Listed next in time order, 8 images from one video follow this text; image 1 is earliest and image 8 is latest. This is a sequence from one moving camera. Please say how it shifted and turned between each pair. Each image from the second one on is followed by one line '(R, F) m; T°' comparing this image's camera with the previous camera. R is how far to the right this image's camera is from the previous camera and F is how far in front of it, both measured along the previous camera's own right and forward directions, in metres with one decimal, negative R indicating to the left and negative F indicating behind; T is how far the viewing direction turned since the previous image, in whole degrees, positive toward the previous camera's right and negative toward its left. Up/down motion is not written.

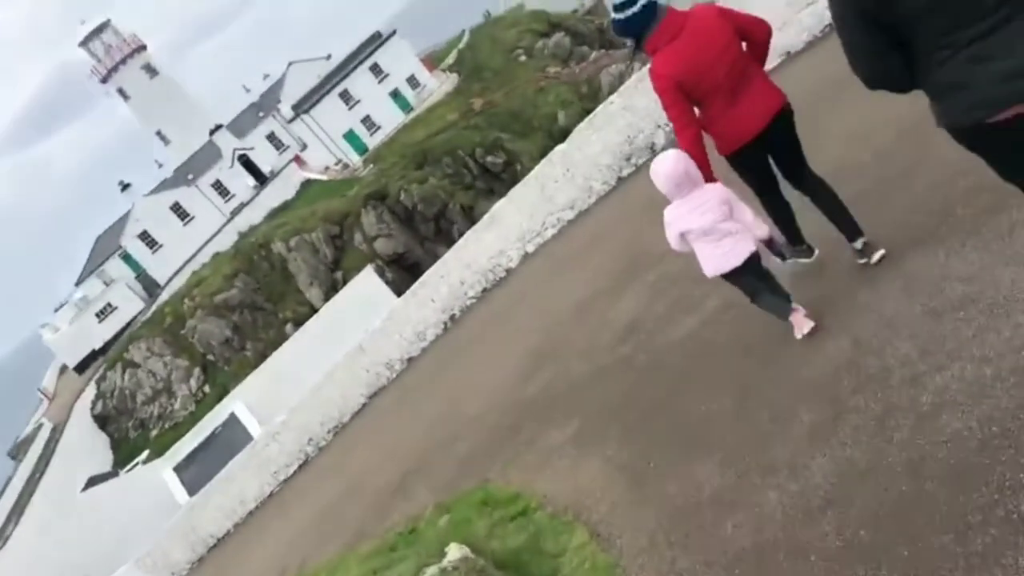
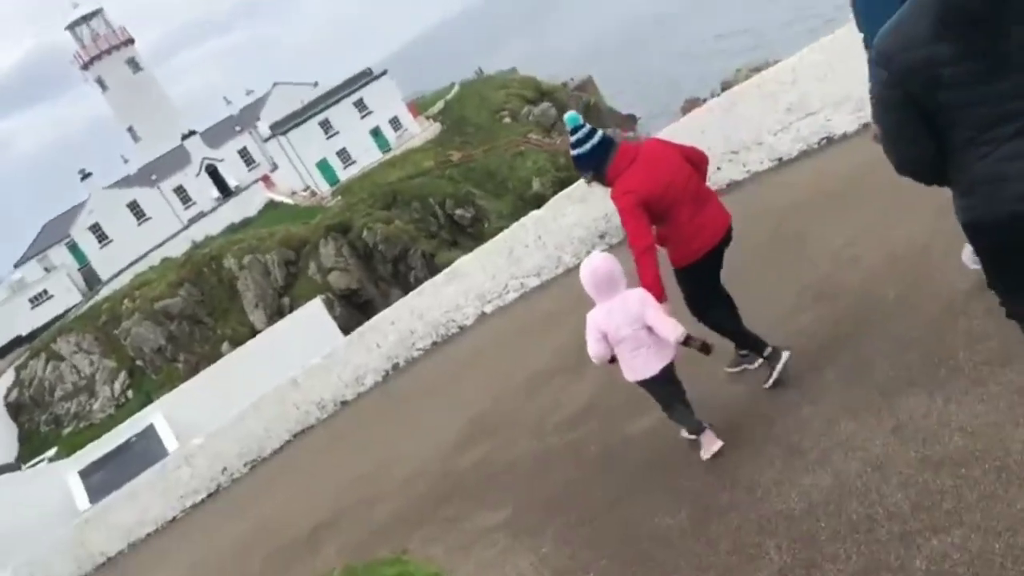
(-0.1, +0.4) m; +3°
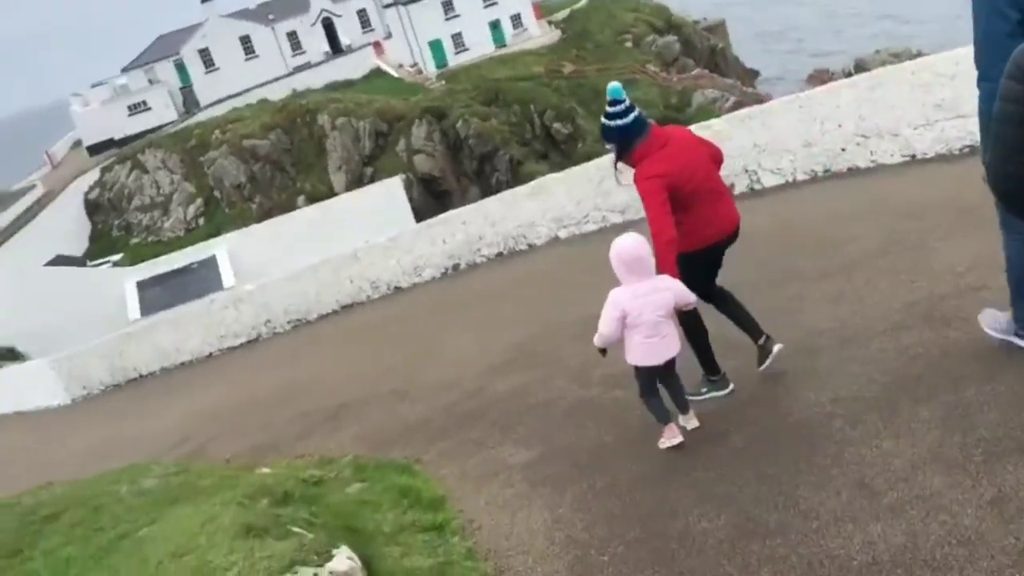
(-0.1, +0.4) m; -3°
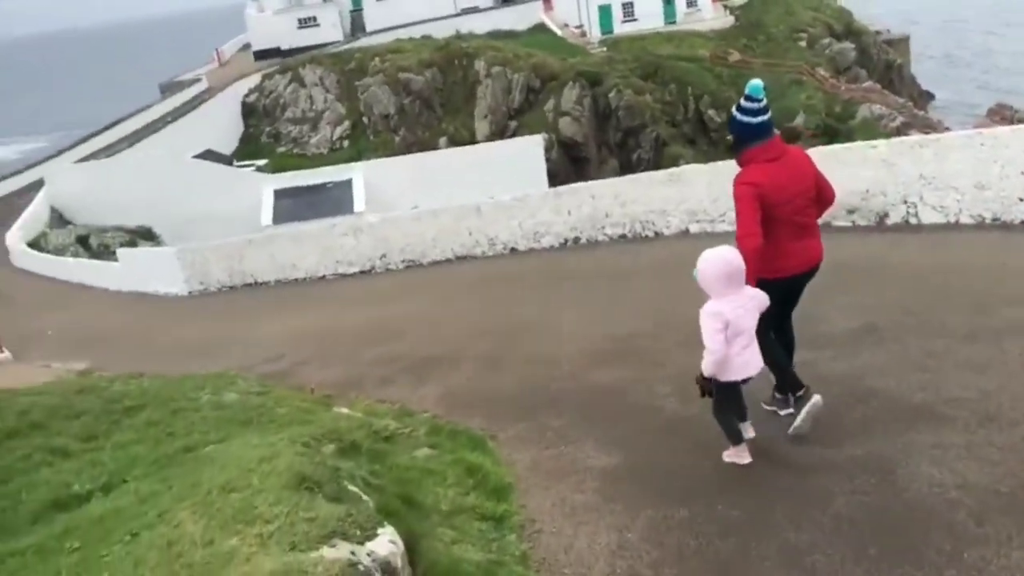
(0.0, +0.3) m; -7°
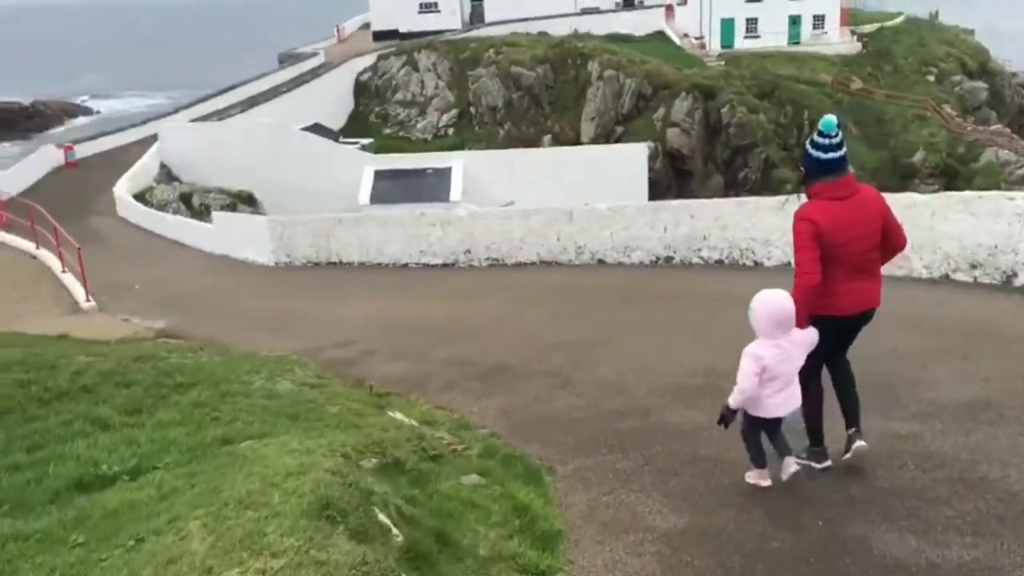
(0.0, +0.4) m; -5°
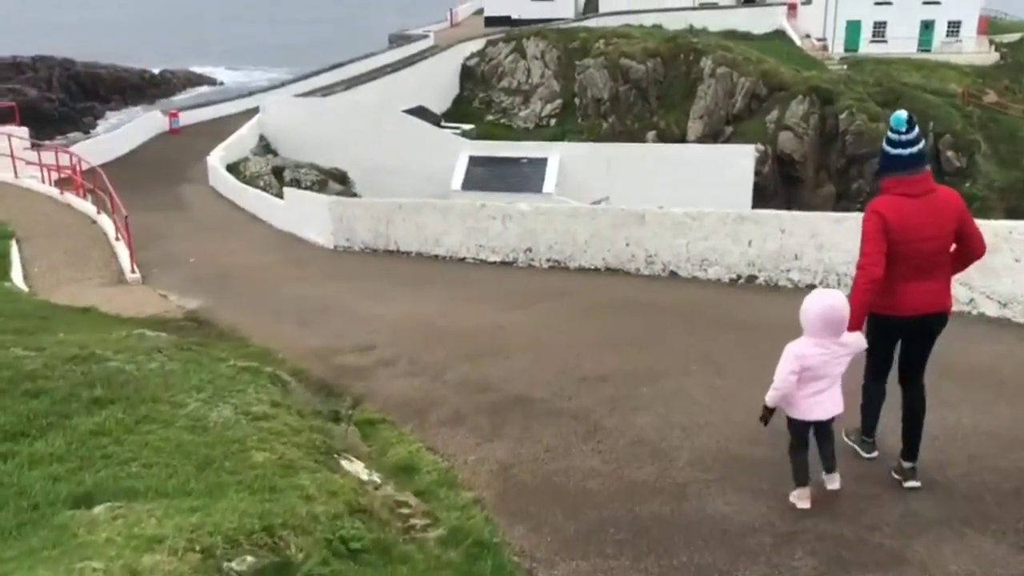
(+0.4, +1.4) m; -6°
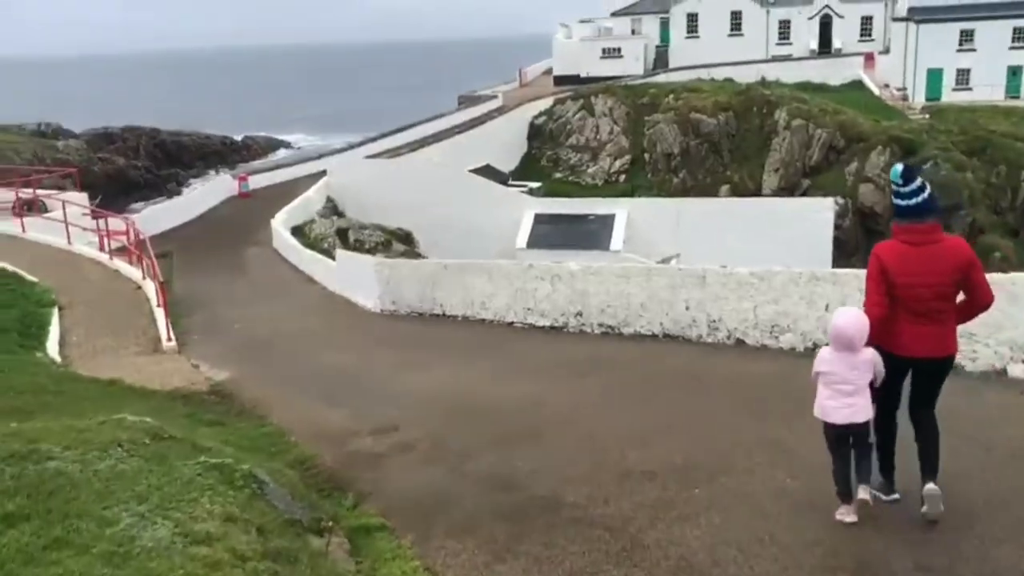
(+0.3, +1.0) m; -5°
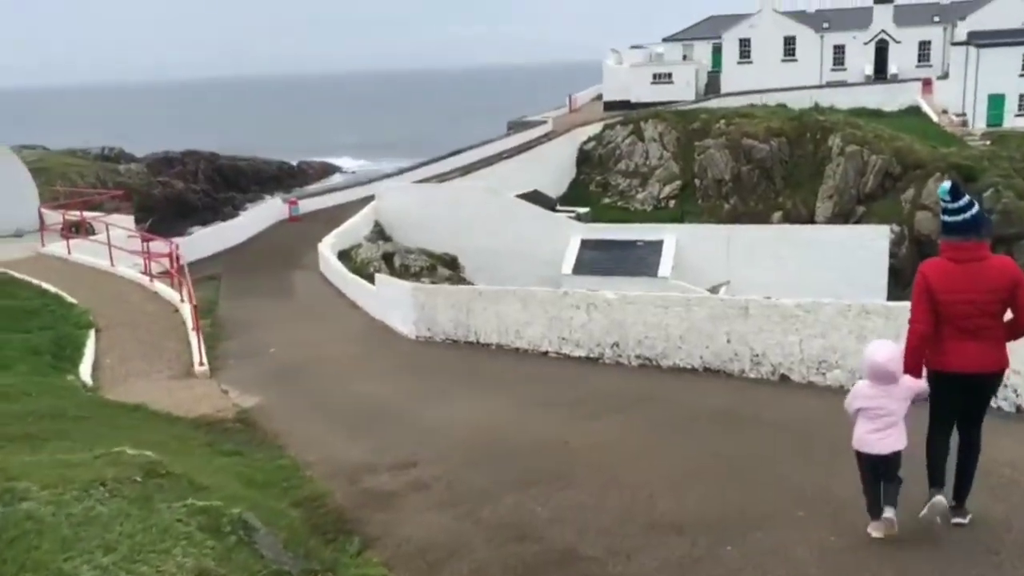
(+0.2, +0.4) m; -3°
